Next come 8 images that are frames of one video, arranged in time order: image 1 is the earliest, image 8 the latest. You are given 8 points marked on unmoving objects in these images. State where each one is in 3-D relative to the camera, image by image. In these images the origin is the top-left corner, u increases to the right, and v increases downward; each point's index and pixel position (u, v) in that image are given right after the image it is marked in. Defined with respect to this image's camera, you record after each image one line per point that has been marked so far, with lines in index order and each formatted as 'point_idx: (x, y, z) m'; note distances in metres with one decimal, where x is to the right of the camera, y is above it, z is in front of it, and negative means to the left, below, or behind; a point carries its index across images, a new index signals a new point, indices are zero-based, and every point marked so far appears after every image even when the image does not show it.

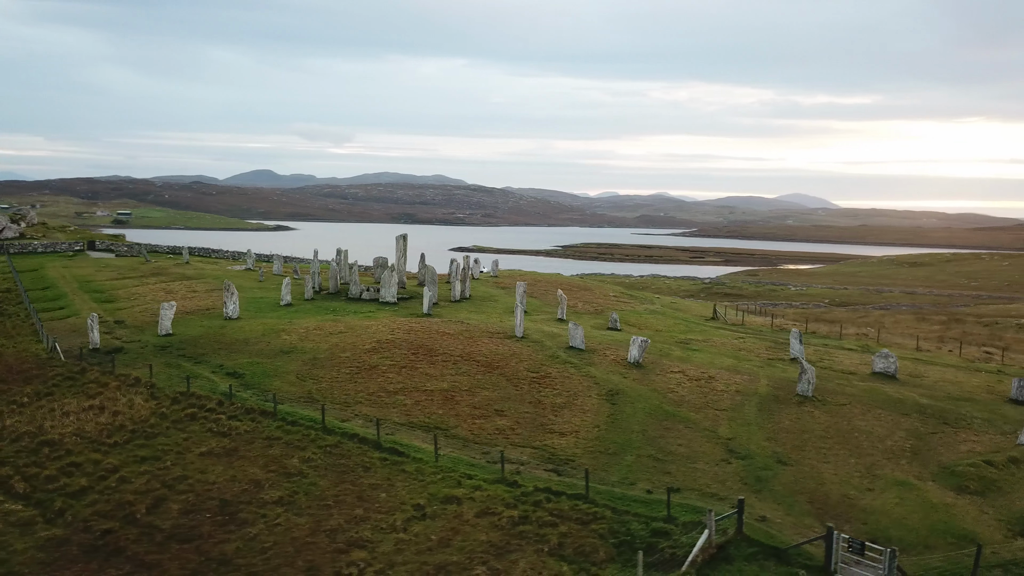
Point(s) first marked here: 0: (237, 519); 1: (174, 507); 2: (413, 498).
0: (-5.6, -4.7, +16.8) m
1: (-7.1, -4.6, +17.3) m
2: (-2.1, -4.6, +18.0) m
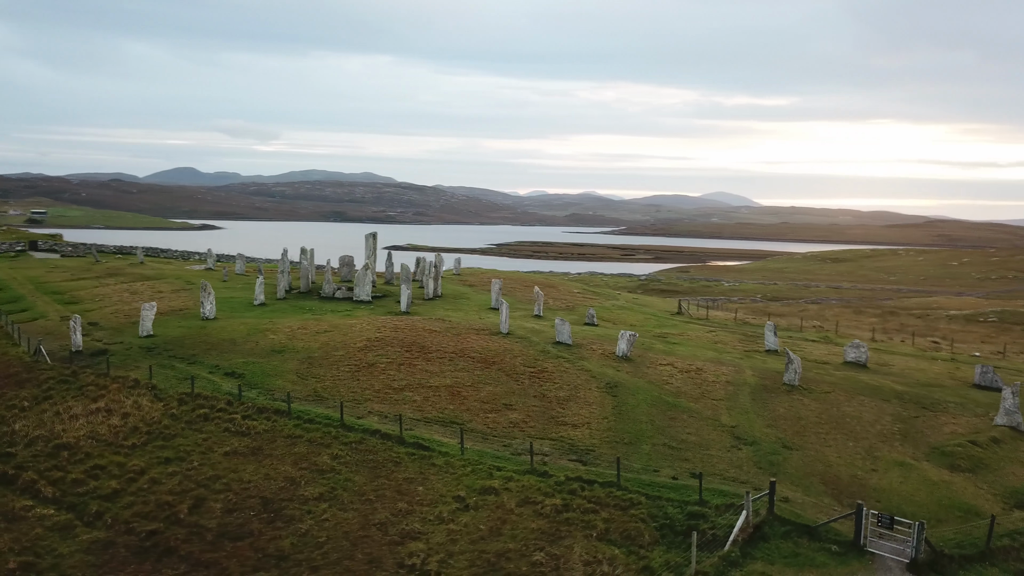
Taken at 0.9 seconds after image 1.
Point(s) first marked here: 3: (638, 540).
0: (-4.7, -4.7, +16.9) m
1: (-6.2, -4.6, +17.2) m
2: (-1.3, -4.5, +18.4) m
3: (+2.5, -5.0, +16.3) m
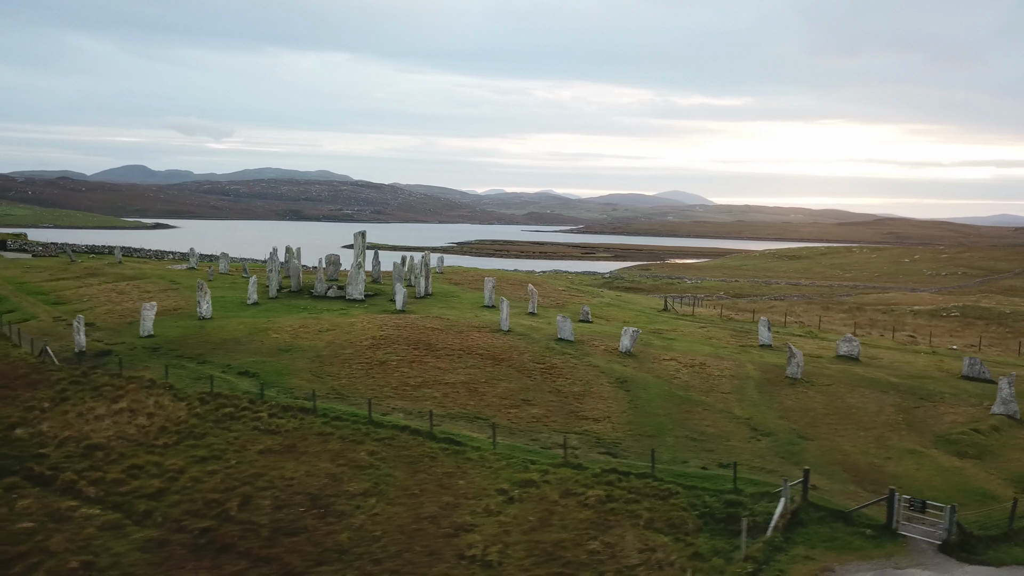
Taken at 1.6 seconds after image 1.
0: (-3.7, -4.6, +17.1) m
1: (-5.2, -4.5, +17.3) m
2: (-0.4, -4.5, +18.8) m
3: (+3.5, -4.9, +16.9) m
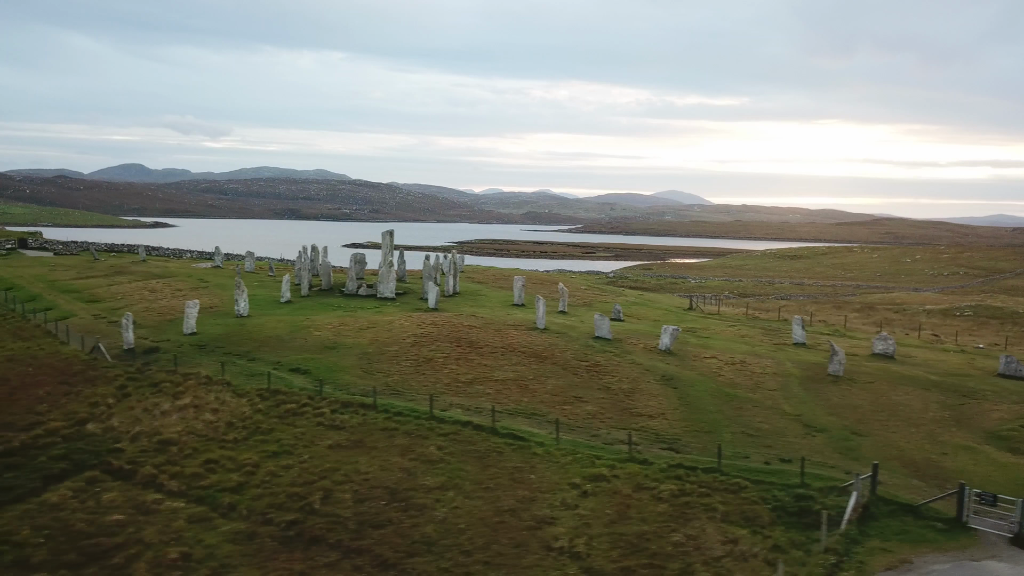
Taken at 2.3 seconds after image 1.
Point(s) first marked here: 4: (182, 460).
0: (-2.1, -4.6, +17.4) m
1: (-3.6, -4.5, +17.6) m
2: (+1.2, -4.4, +19.1) m
3: (+5.2, -4.9, +17.2) m
4: (-7.7, -4.0, +19.3) m
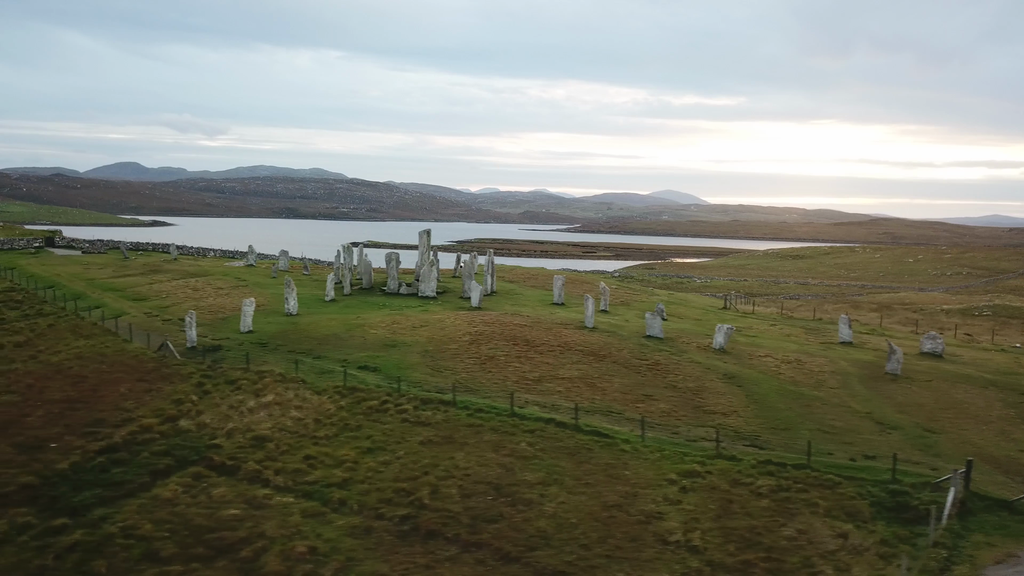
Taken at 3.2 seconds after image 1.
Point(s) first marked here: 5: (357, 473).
0: (+0.2, -4.5, +17.6) m
1: (-1.3, -4.4, +17.9) m
2: (+3.5, -4.4, +19.3) m
3: (+7.4, -4.8, +17.5) m
4: (-5.5, -4.0, +19.5) m
5: (-3.5, -4.2, +18.7) m
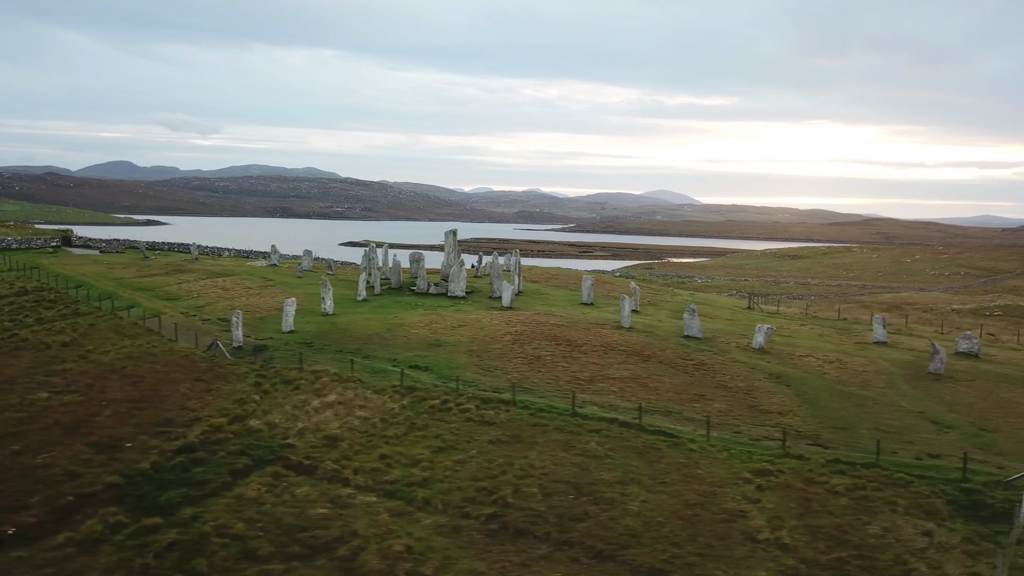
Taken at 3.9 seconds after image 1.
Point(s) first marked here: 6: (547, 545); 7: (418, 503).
0: (+2.0, -4.5, +17.7) m
1: (+0.5, -4.4, +18.0) m
2: (+5.3, -4.4, +19.5) m
3: (+9.2, -4.9, +17.7) m
4: (-3.7, -4.0, +19.6) m
5: (-1.8, -4.2, +18.8) m
6: (+0.7, -5.0, +16.1) m
7: (-2.0, -4.6, +17.5) m
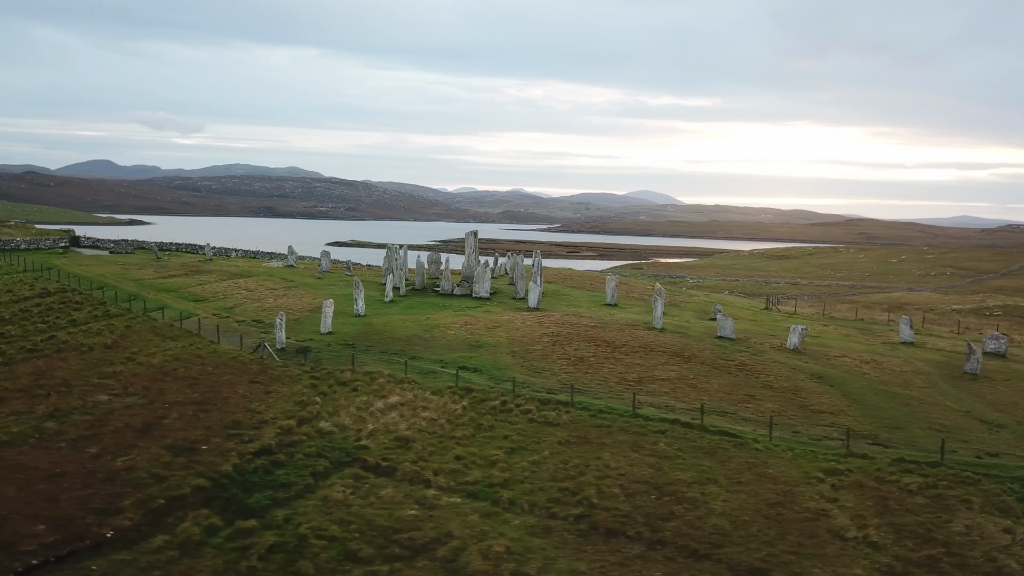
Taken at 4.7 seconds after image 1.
0: (+3.8, -4.6, +18.0) m
1: (+2.3, -4.5, +18.2) m
2: (+7.0, -4.4, +19.8) m
3: (+11.0, -4.9, +18.0) m
4: (-1.9, -4.0, +19.7) m
5: (0.0, -4.3, +18.9) m
6: (+2.5, -5.1, +16.2) m
7: (-0.2, -4.6, +17.6) m
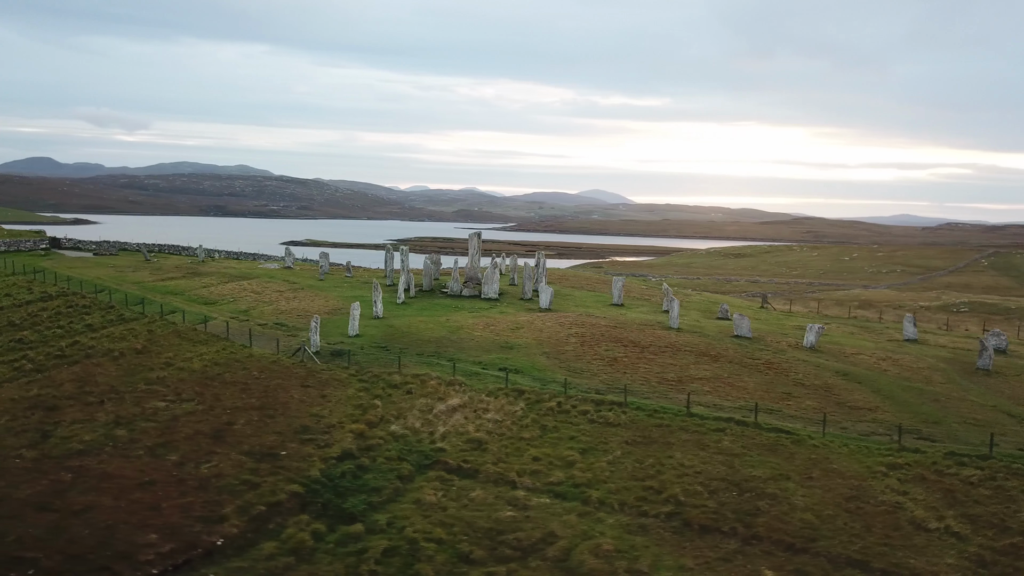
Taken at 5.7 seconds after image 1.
0: (+5.7, -4.7, +18.5) m
1: (+4.2, -4.5, +18.7) m
2: (+8.9, -4.5, +20.5) m
3: (+12.9, -4.9, +19.0) m
4: (-0.1, -4.1, +19.9) m
5: (+1.9, -4.3, +19.3) m
6: (+4.6, -5.1, +16.8) m
7: (+1.8, -4.7, +18.0) m
